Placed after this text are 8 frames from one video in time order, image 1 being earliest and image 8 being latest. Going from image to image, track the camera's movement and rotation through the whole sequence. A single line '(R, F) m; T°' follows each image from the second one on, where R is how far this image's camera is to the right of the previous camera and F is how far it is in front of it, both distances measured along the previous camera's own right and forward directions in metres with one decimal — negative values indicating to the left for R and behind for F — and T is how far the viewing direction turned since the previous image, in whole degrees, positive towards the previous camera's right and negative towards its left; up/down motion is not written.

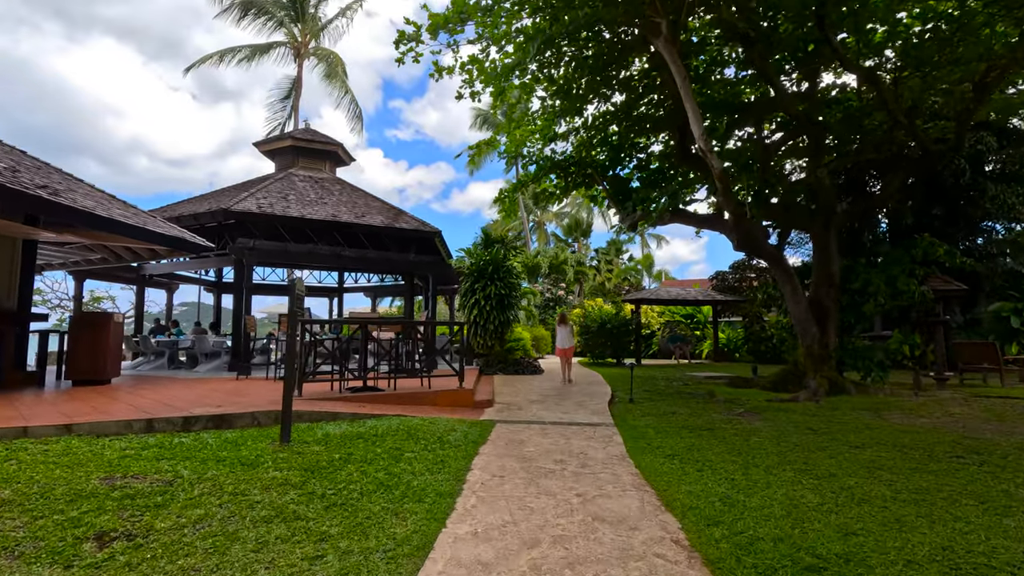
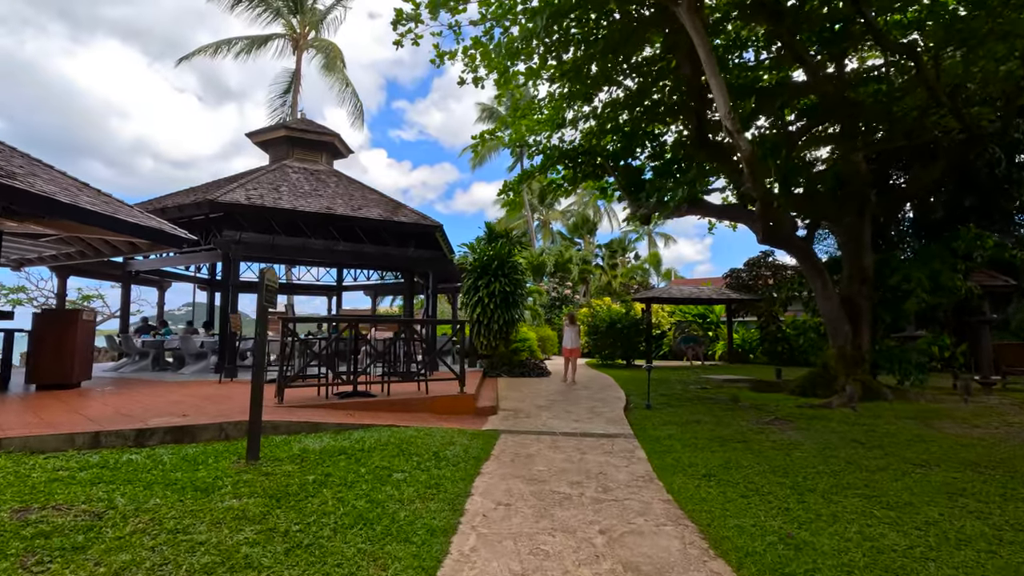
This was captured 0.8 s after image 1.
(0.0, +0.7) m; 0°
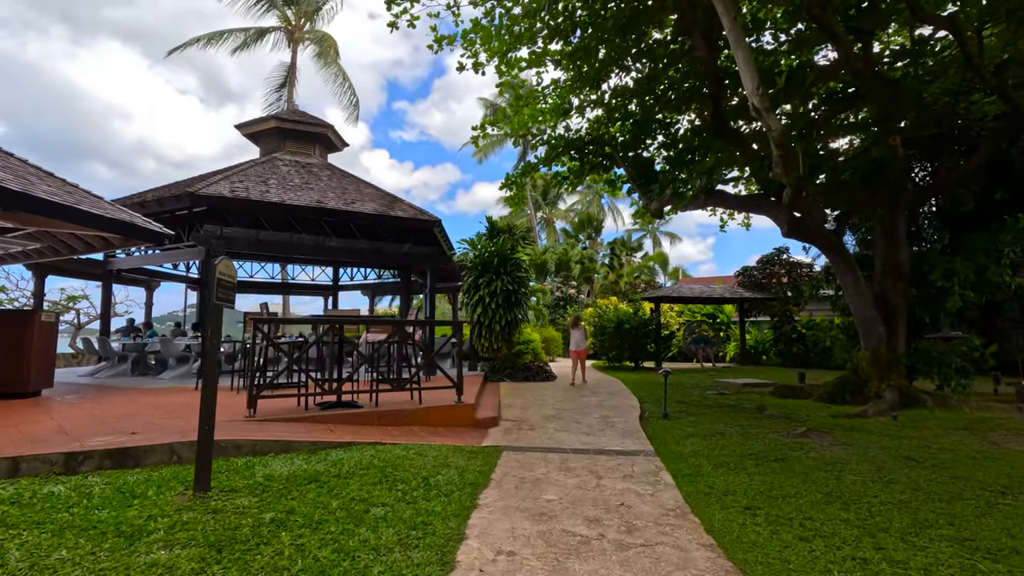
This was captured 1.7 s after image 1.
(0.0, +0.7) m; 0°
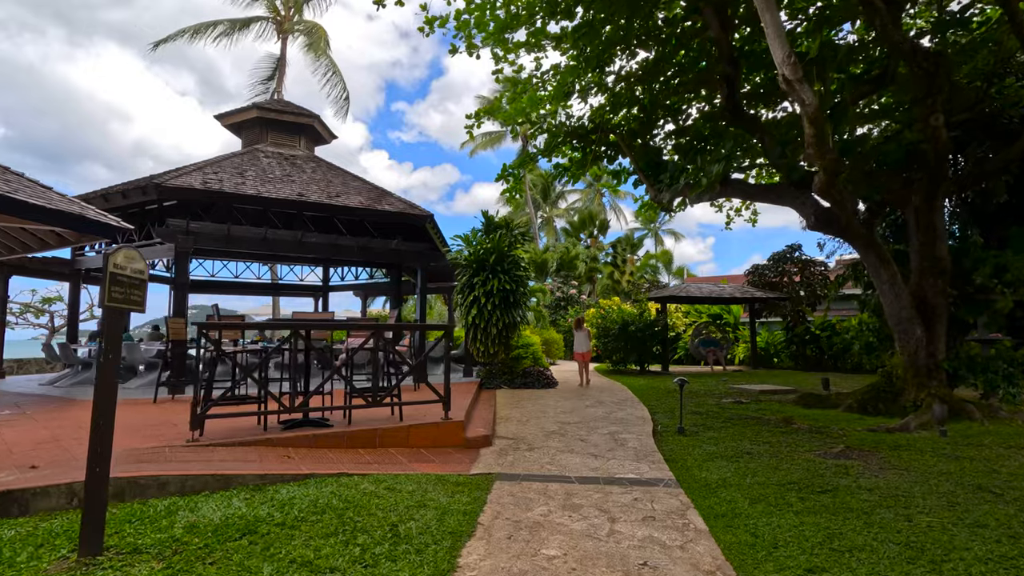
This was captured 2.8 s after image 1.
(+0.1, +0.8) m; 0°
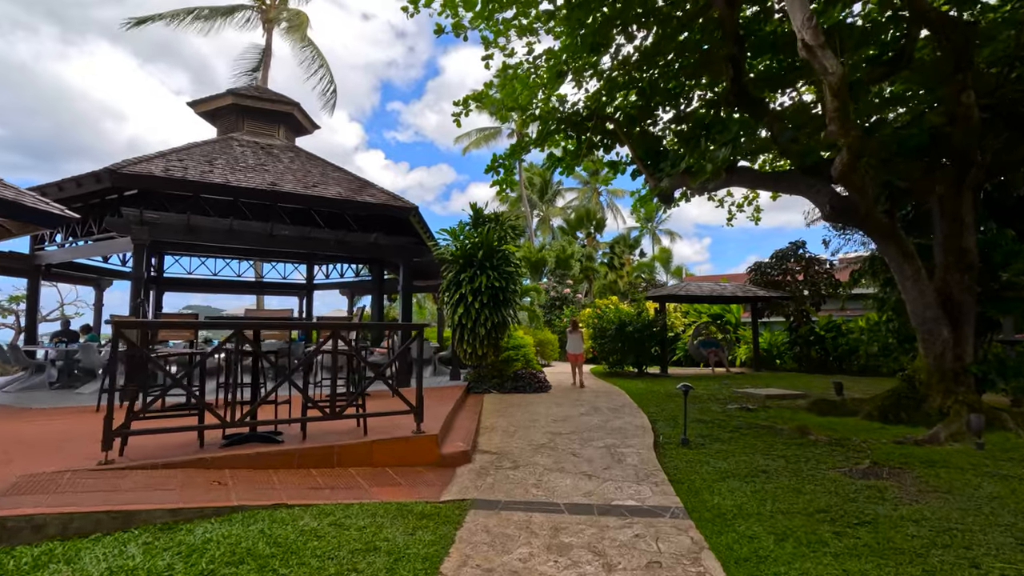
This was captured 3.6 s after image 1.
(+0.1, +0.7) m; 0°
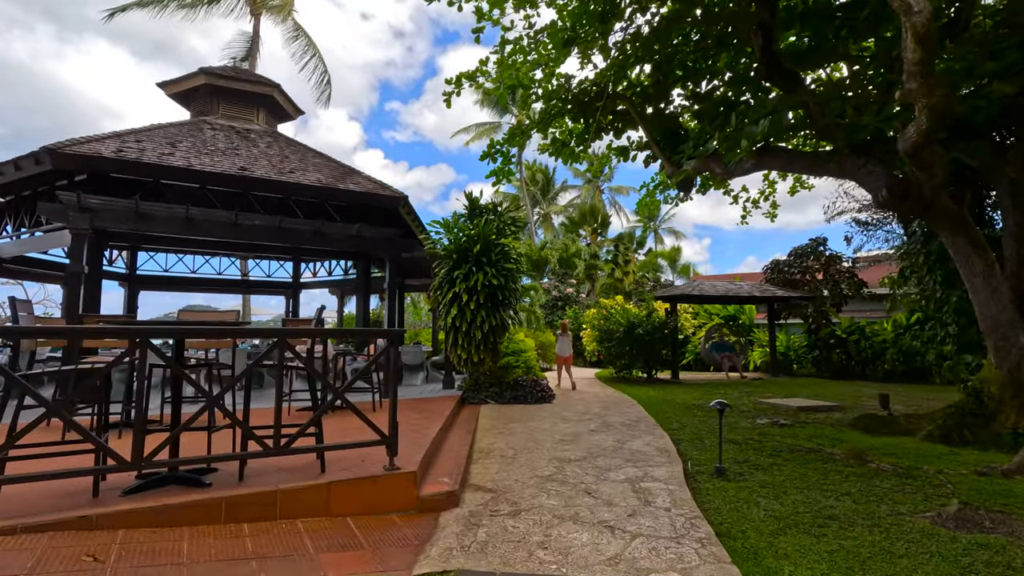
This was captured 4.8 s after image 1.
(0.0, +1.0) m; 0°
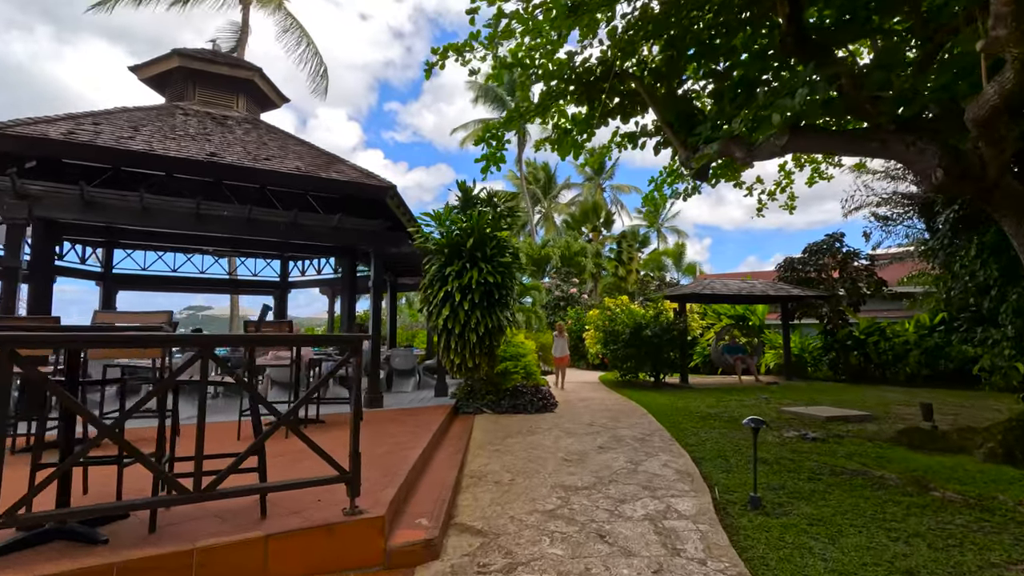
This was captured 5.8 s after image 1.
(0.0, +0.7) m; 0°
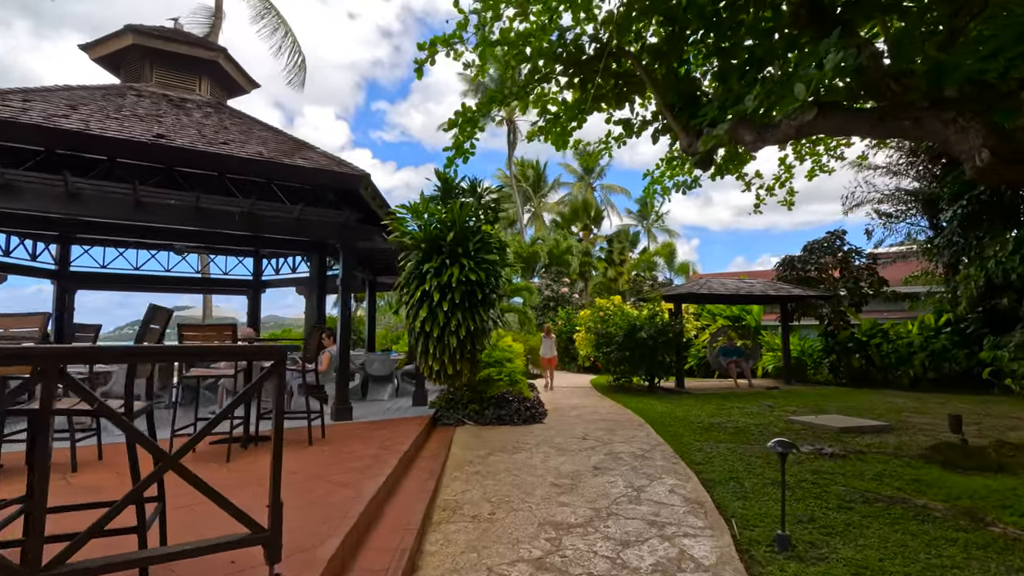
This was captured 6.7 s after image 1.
(+0.1, +0.7) m; +1°
